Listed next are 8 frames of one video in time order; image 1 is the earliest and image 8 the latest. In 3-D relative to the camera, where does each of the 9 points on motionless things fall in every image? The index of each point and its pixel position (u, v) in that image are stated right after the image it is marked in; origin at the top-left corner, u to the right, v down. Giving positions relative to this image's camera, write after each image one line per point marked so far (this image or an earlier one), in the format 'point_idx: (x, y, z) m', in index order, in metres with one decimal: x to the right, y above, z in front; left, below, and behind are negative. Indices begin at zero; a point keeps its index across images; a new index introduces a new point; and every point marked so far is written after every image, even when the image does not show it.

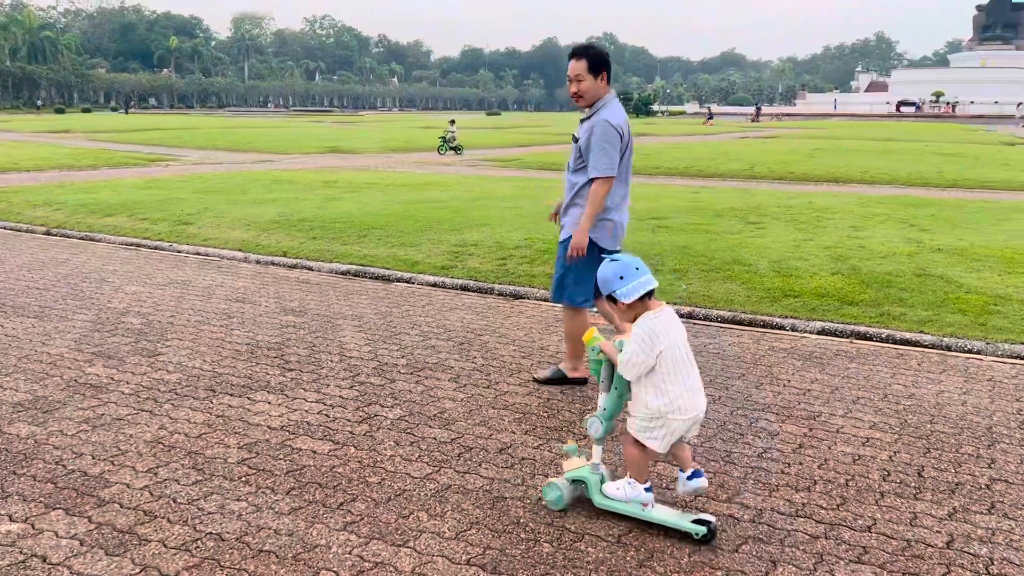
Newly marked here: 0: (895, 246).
0: (+3.2, +0.3, +7.2) m
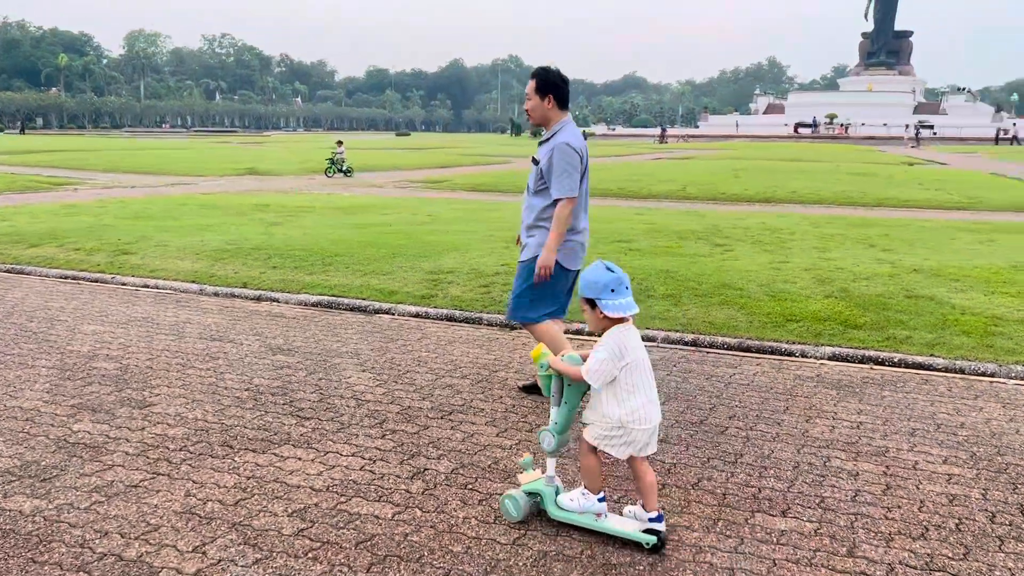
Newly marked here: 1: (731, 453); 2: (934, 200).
0: (+3.0, +0.2, +7.3) m
1: (+0.9, -0.7, +3.4) m
2: (+8.2, +1.7, +17.0) m
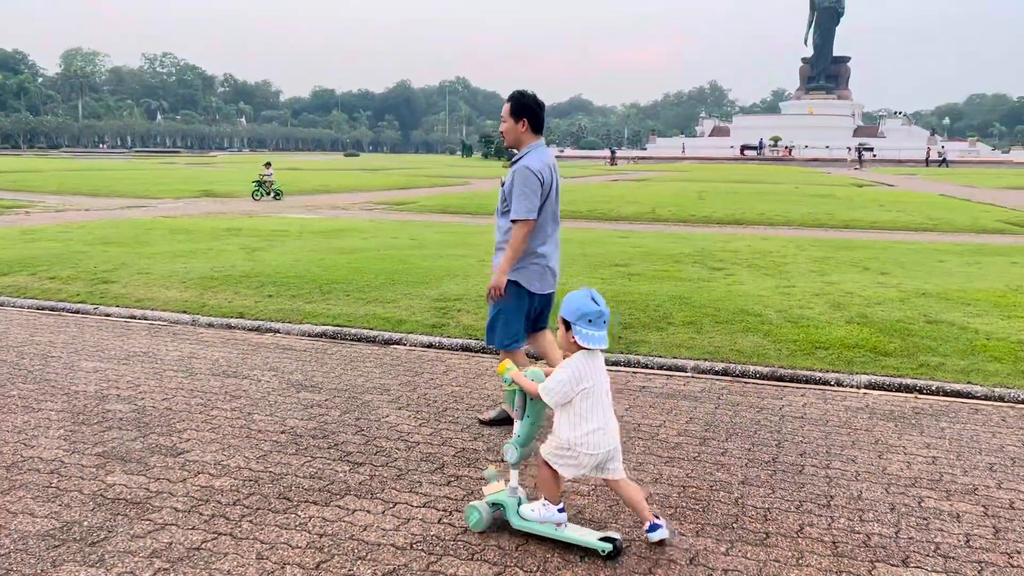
0: (+3.1, 0.0, +7.3) m
1: (+1.2, -0.8, +3.3) m
2: (+7.7, +1.3, +17.3) m
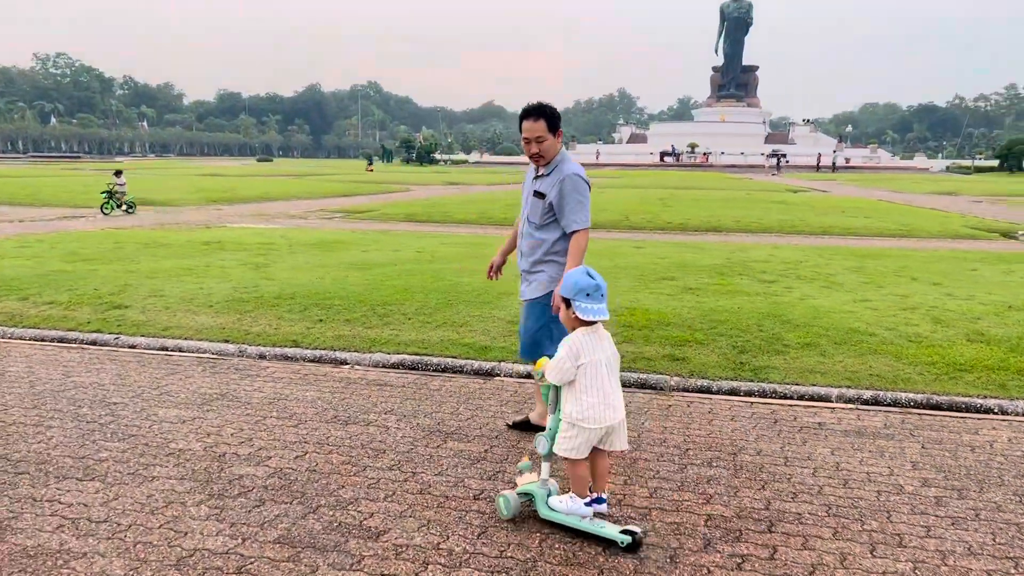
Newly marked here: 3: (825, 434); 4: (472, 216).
0: (+3.6, -0.1, +7.0) m
1: (+2.1, -0.9, +2.8) m
2: (+7.2, +1.2, +17.4) m
3: (+1.5, -0.7, +4.2) m
4: (-1.0, +1.6, +19.4) m
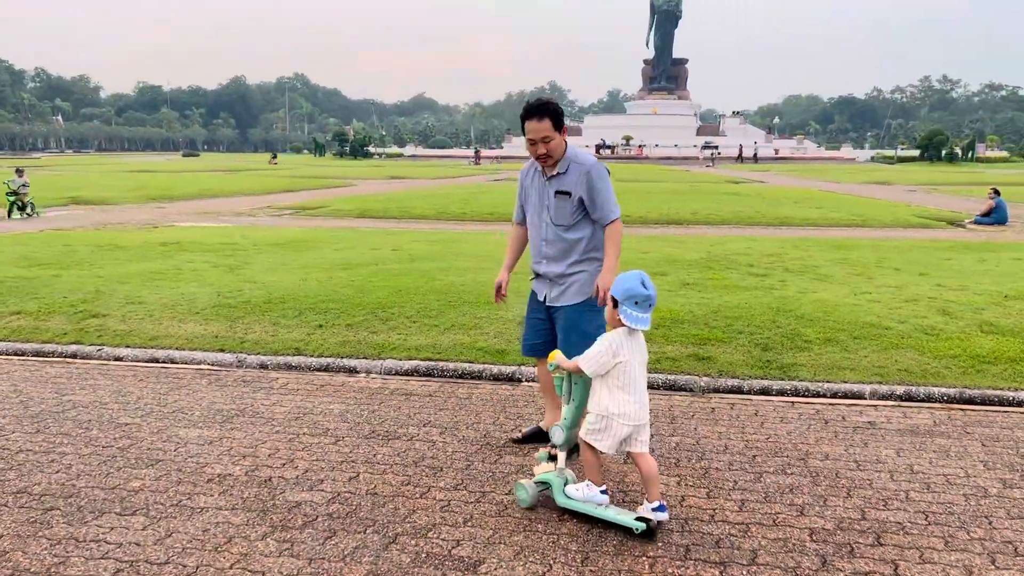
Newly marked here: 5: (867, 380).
0: (+3.6, -0.1, +7.0) m
1: (+2.5, -0.9, +2.8) m
2: (+6.4, +1.4, +17.7) m
3: (+1.8, -0.7, +4.1) m
4: (-1.9, +1.7, +19.1) m
5: (+2.1, -0.5, +5.0) m
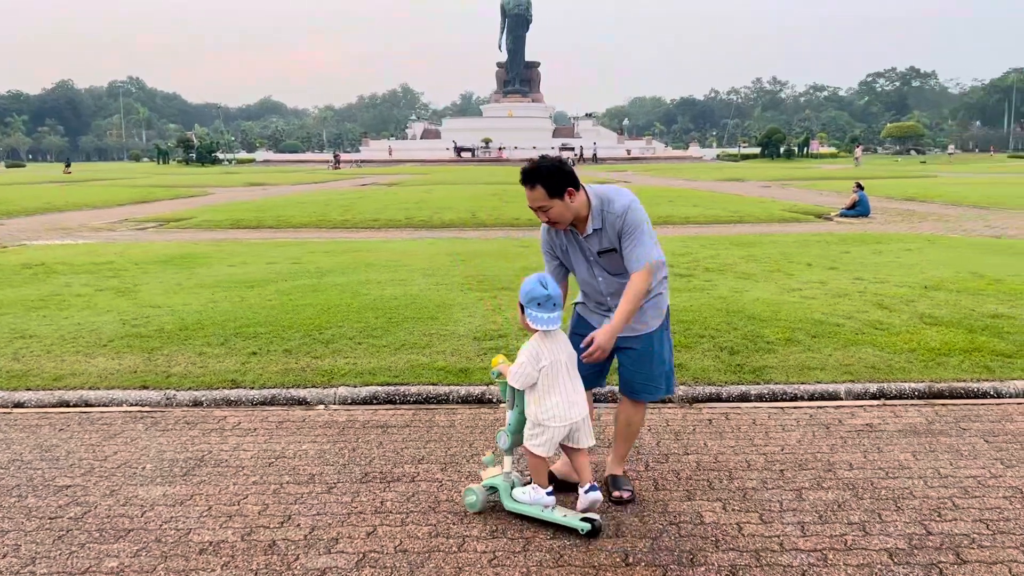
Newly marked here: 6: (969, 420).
0: (+3.1, 0.0, +7.3) m
1: (+2.7, -0.8, +2.8) m
2: (+4.1, +1.5, +18.2) m
3: (+1.8, -0.7, +4.0) m
4: (-4.4, +1.4, +18.2) m
5: (+1.9, -0.5, +5.0) m
6: (+2.3, -0.7, +4.3) m
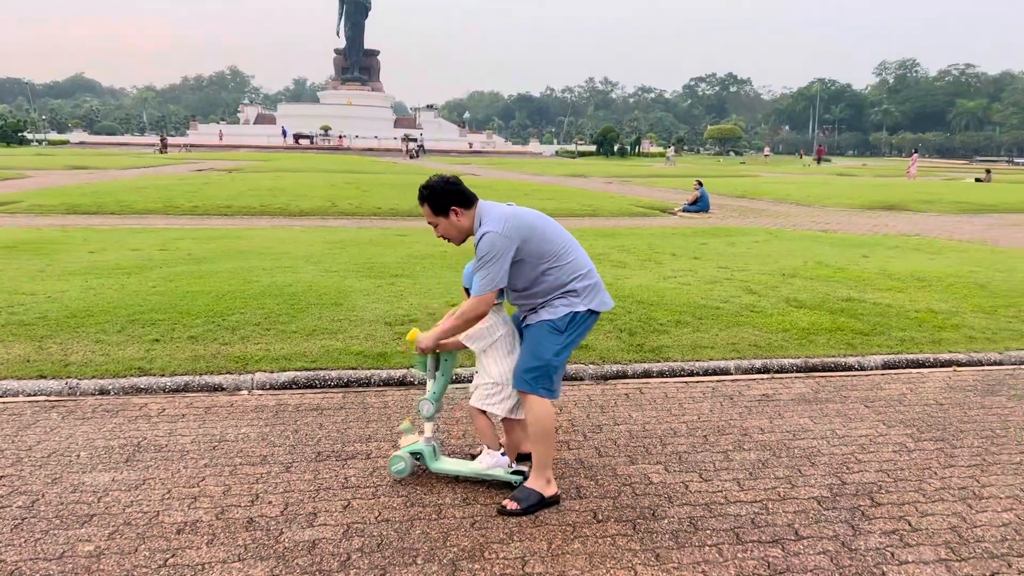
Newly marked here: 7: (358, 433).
0: (+2.2, +0.1, +7.9) m
1: (+2.5, -0.8, +3.5) m
2: (+1.1, +1.8, +18.9) m
3: (+1.4, -0.6, +4.5) m
4: (-7.3, +1.6, +17.3) m
5: (+1.4, -0.4, +5.5) m
6: (+1.9, -0.6, +4.9) m
7: (-0.7, -0.7, +4.0) m
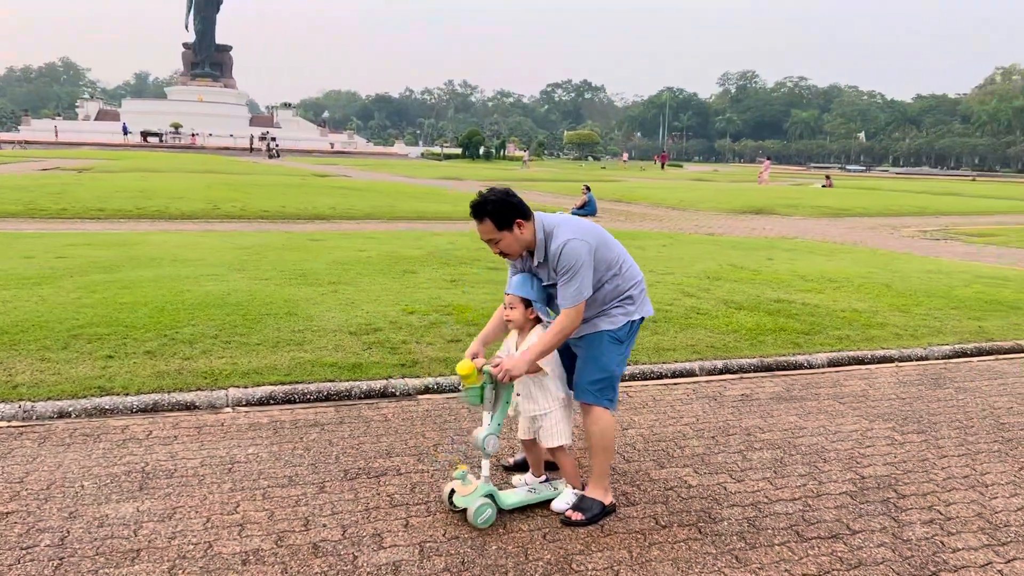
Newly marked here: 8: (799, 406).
0: (+1.6, +0.1, +8.2) m
1: (+2.7, -0.8, +3.9) m
2: (-1.3, +1.7, +18.9) m
3: (+1.4, -0.6, +4.7) m
4: (-9.2, +1.5, +15.9) m
5: (+1.2, -0.5, +5.7) m
6: (+1.8, -0.6, +5.1) m
7: (-0.6, -0.7, +3.8) m
8: (+1.6, -0.6, +4.7) m
